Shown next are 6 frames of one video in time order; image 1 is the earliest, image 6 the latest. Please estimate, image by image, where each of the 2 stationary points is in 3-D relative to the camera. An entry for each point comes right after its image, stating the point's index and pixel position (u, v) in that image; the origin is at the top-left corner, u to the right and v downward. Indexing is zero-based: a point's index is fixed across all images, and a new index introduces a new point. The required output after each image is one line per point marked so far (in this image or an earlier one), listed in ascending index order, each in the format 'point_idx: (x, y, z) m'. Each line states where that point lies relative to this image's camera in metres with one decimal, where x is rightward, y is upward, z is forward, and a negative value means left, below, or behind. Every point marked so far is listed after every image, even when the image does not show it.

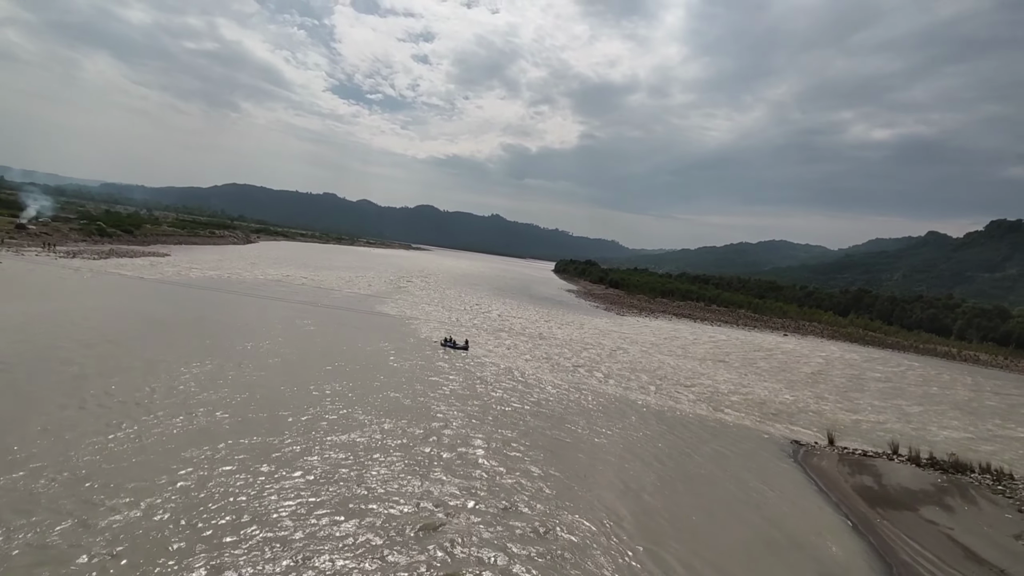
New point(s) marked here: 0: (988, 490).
0: (+8.1, -3.5, +9.8) m
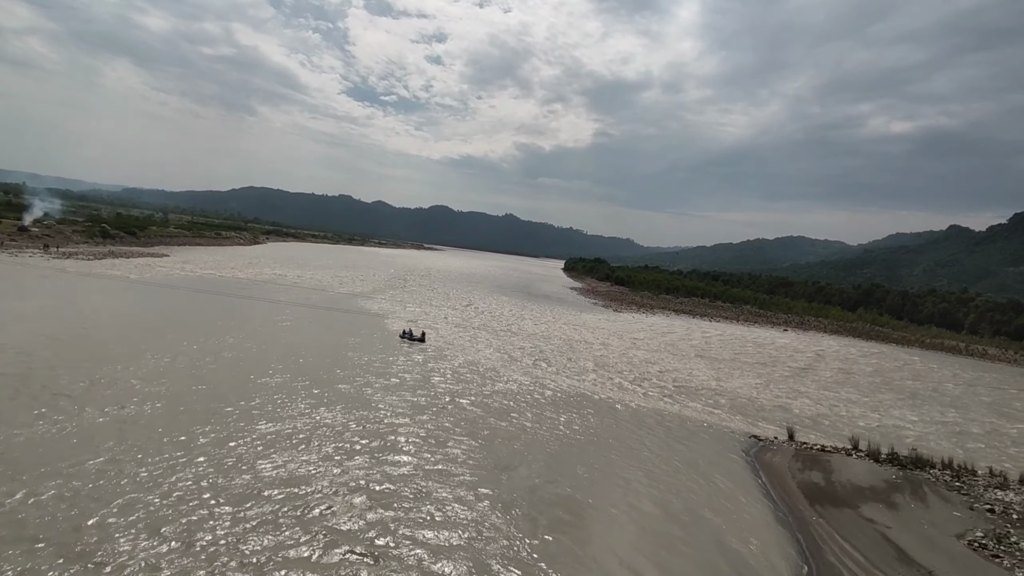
0: (+7.0, -3.2, +9.2) m
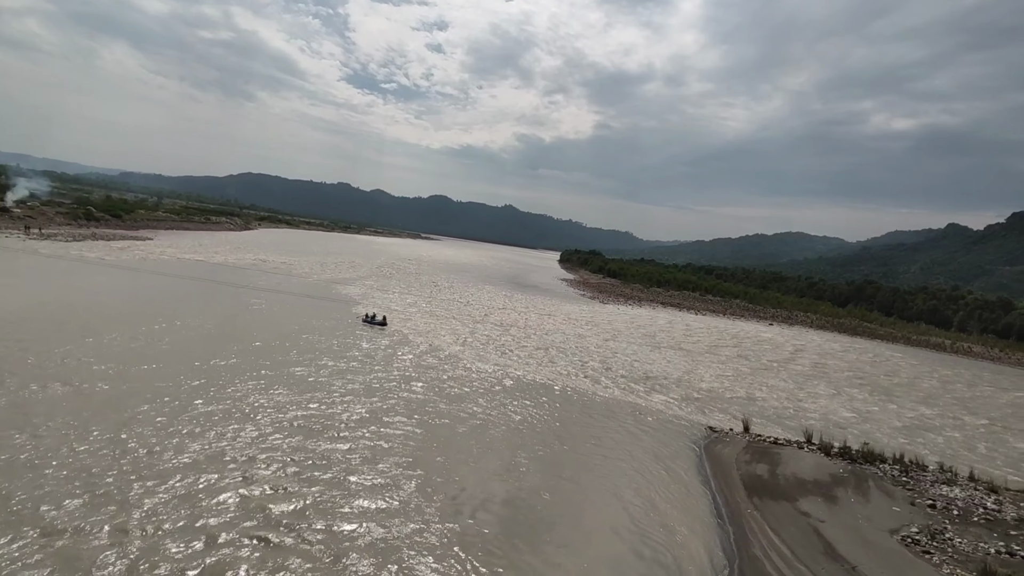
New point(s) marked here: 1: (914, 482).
0: (+6.0, -3.0, +9.0) m
1: (+6.4, -3.1, +9.1) m
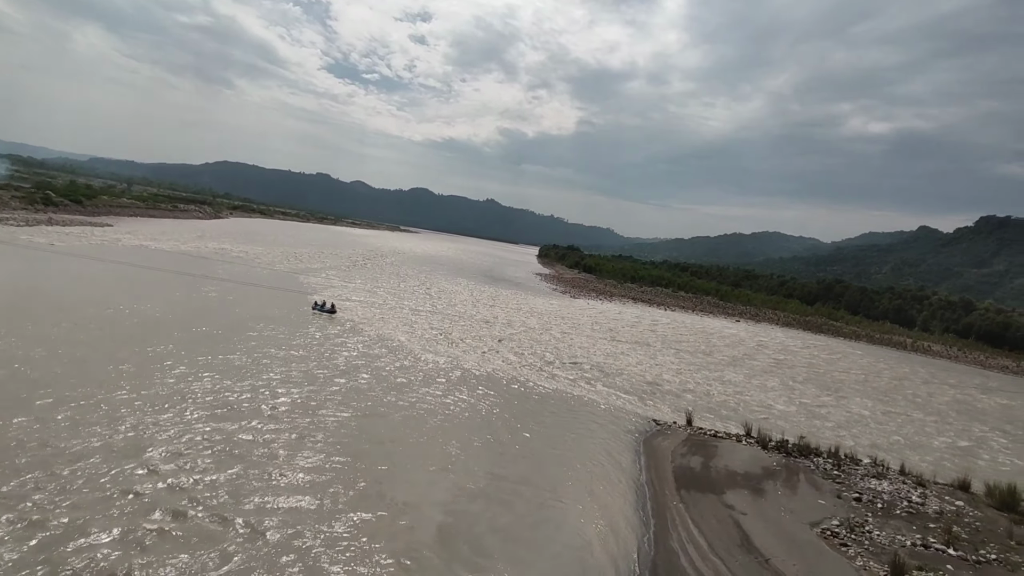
0: (+4.9, -2.9, +9.0) m
1: (+5.3, -3.0, +9.1) m
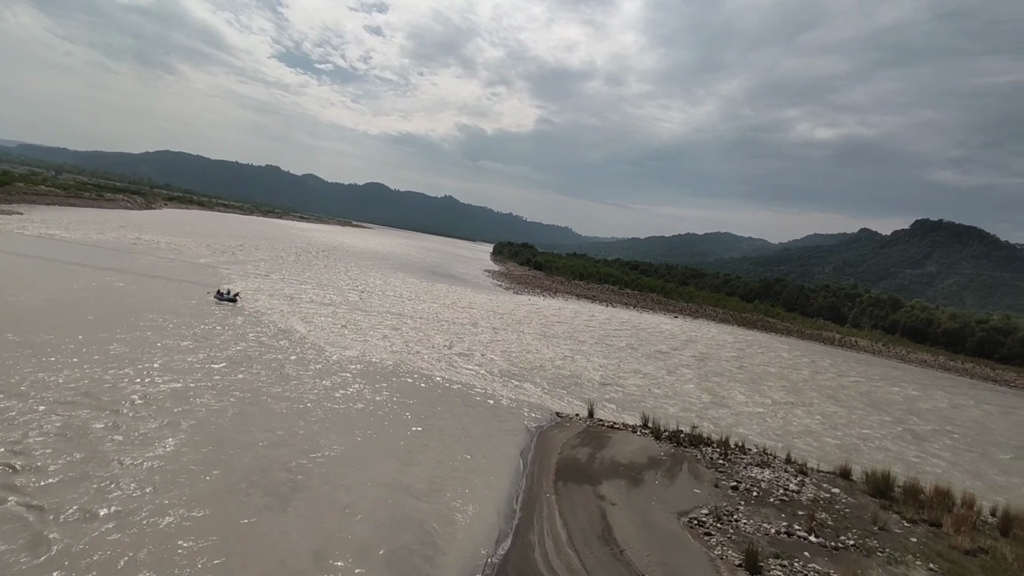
0: (+3.0, -2.8, +9.0) m
1: (+3.5, -2.8, +9.1) m
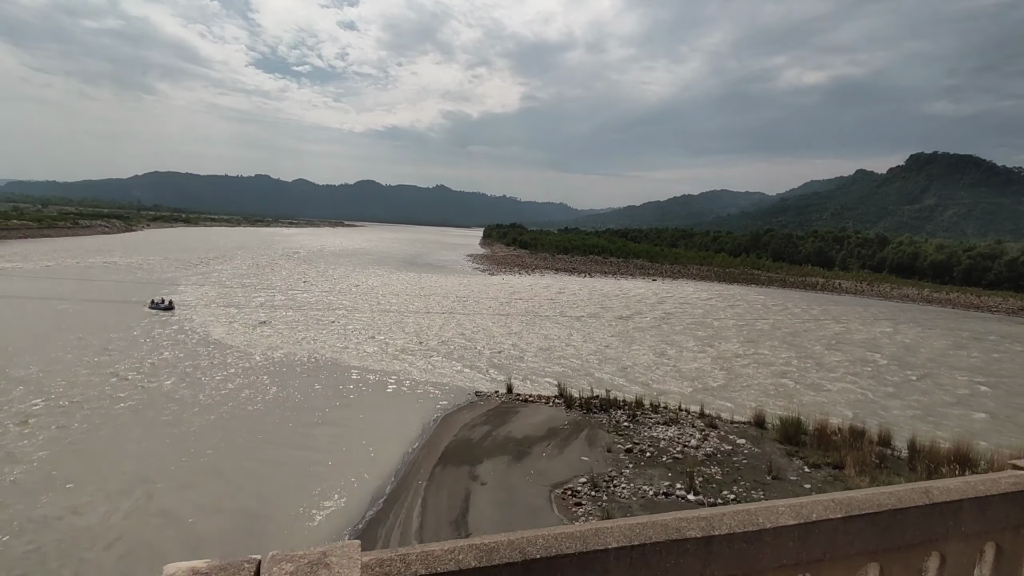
0: (+1.4, -2.1, +8.5) m
1: (+1.9, -2.1, +8.6) m
